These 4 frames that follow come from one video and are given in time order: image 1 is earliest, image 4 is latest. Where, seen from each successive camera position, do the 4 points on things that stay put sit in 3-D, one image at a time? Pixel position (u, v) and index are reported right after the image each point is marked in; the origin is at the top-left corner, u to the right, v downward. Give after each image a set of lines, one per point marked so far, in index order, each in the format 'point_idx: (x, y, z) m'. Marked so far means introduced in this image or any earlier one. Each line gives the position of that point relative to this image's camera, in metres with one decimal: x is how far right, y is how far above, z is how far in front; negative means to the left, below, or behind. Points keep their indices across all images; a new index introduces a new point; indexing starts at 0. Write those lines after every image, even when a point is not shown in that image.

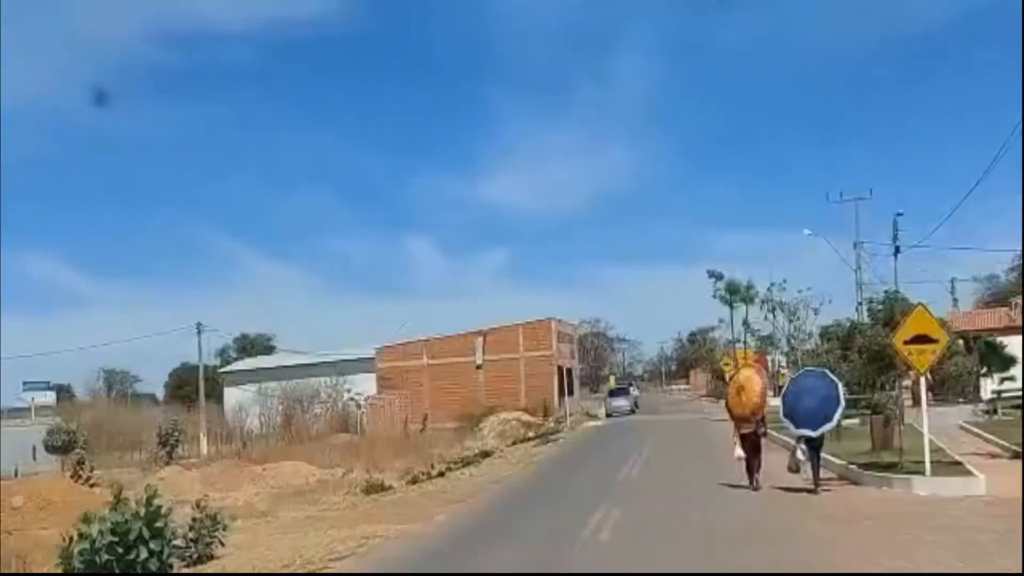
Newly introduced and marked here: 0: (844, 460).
0: (+4.6, -2.4, +17.9) m
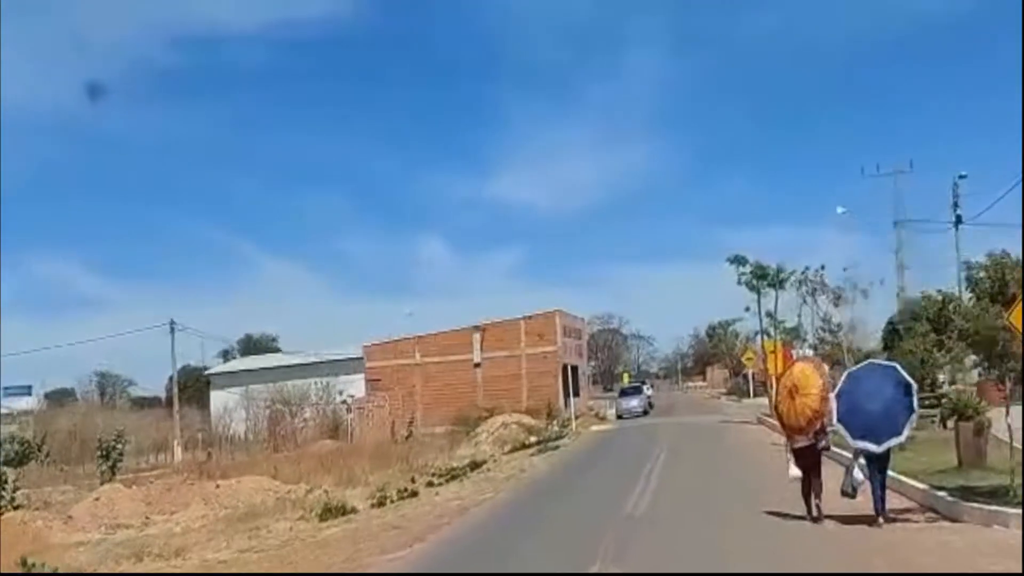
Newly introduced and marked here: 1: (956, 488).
0: (+4.3, -2.1, +13.5) m
1: (+4.5, -2.0, +12.9) m
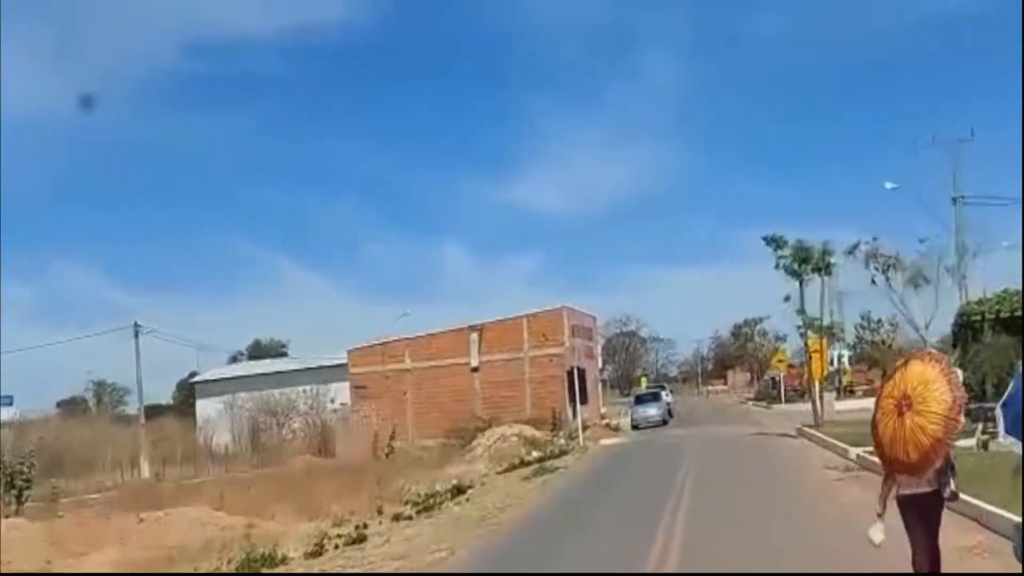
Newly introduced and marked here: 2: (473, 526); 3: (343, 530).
0: (+4.0, -1.7, +8.3) m
1: (+4.1, -1.6, +7.7) m
2: (-0.5, -3.1, +16.3) m
3: (-2.6, -3.7, +19.6) m
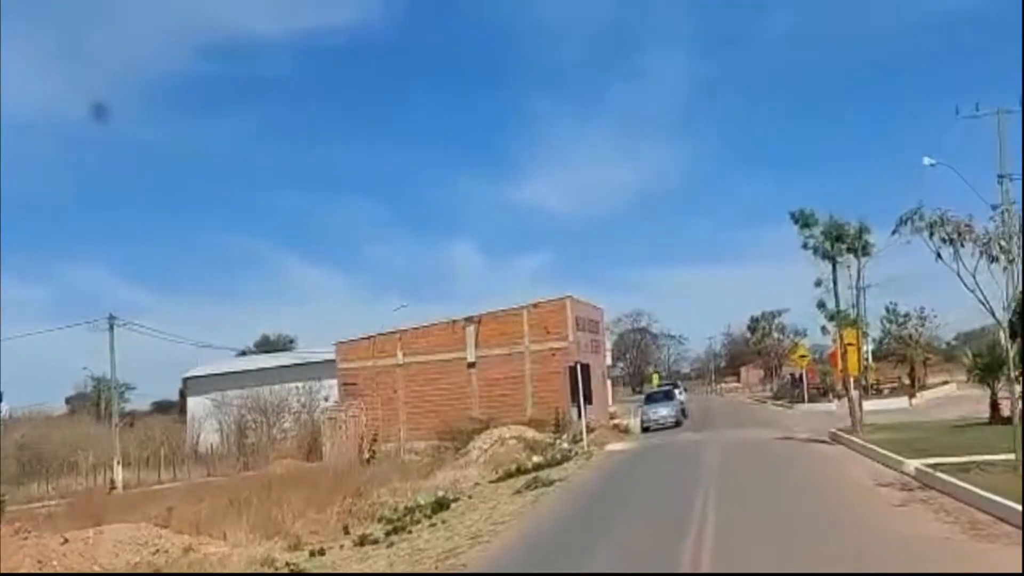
0: (+3.7, -1.5, +5.1) m
1: (+3.8, -1.4, +4.5) m
2: (-0.8, -2.8, +13.2) m
3: (-2.8, -3.4, +16.4) m
